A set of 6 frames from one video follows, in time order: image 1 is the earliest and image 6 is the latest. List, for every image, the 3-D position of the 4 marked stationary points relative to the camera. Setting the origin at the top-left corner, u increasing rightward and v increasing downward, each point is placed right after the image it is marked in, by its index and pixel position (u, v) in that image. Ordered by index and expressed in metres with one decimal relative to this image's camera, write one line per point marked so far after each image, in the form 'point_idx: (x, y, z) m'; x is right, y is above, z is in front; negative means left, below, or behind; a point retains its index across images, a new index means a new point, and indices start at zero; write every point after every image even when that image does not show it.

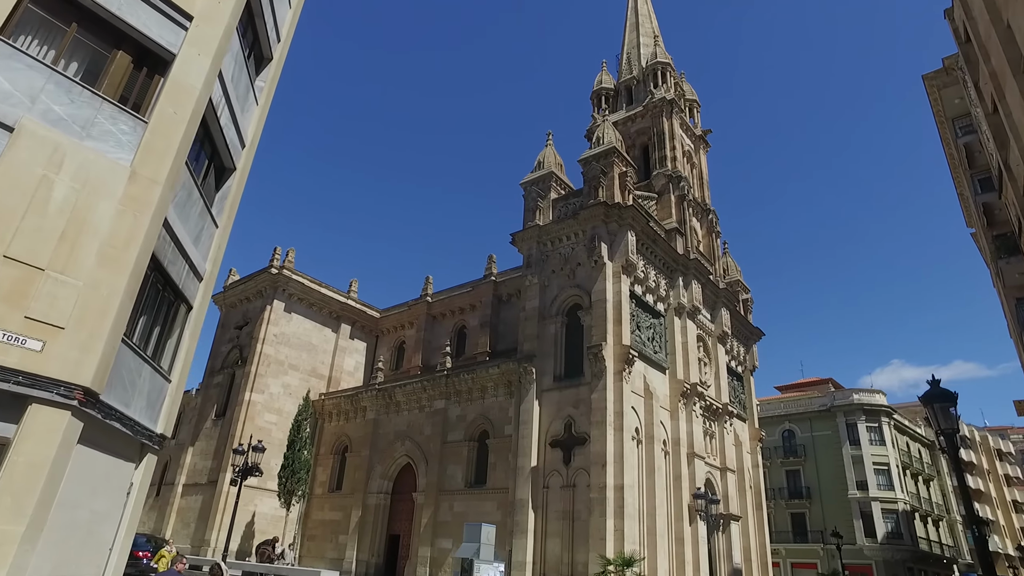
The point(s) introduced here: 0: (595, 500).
0: (+2.7, -6.9, +19.1) m
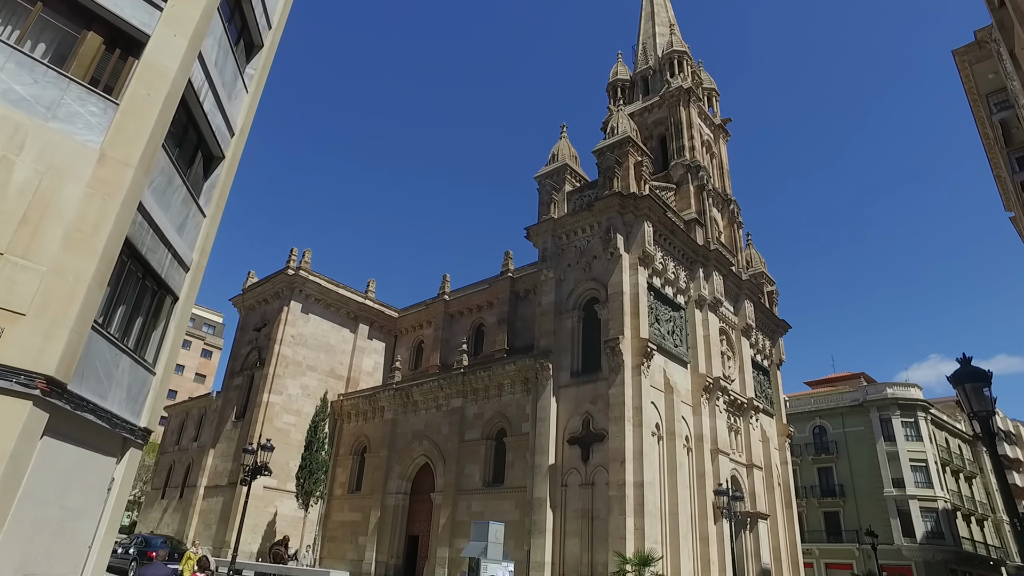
0: (+3.2, -6.6, +18.6) m
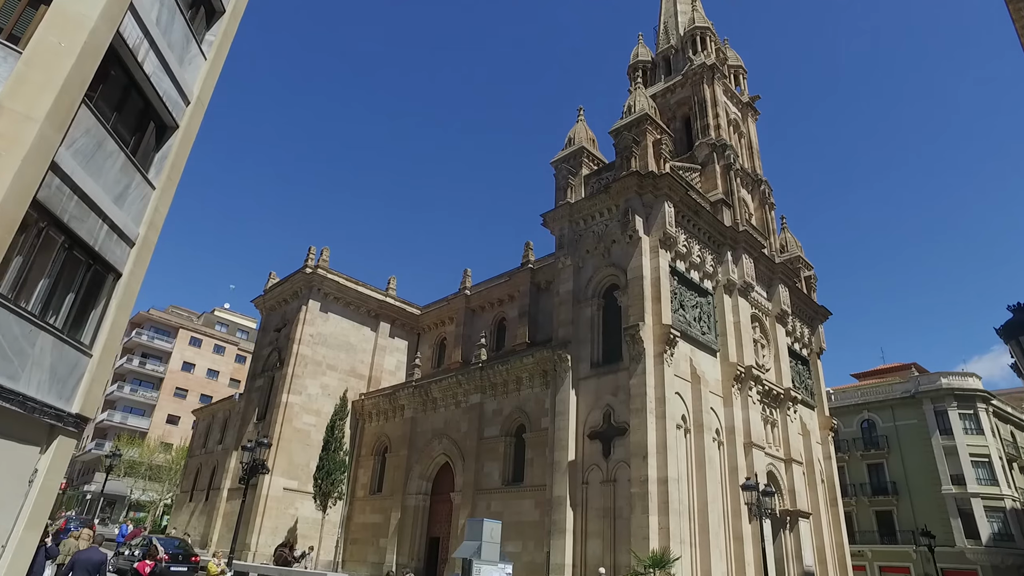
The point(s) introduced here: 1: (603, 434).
0: (+3.6, -6.1, +17.3) m
1: (+2.9, -4.7, +19.0) m
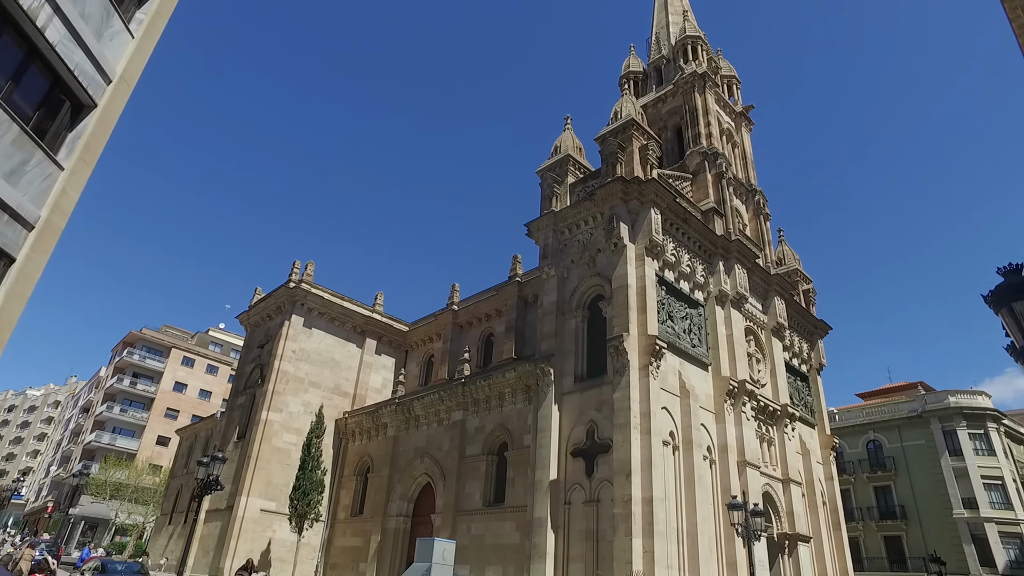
0: (+2.9, -6.3, +16.2) m
1: (+2.3, -5.0, +18.0) m
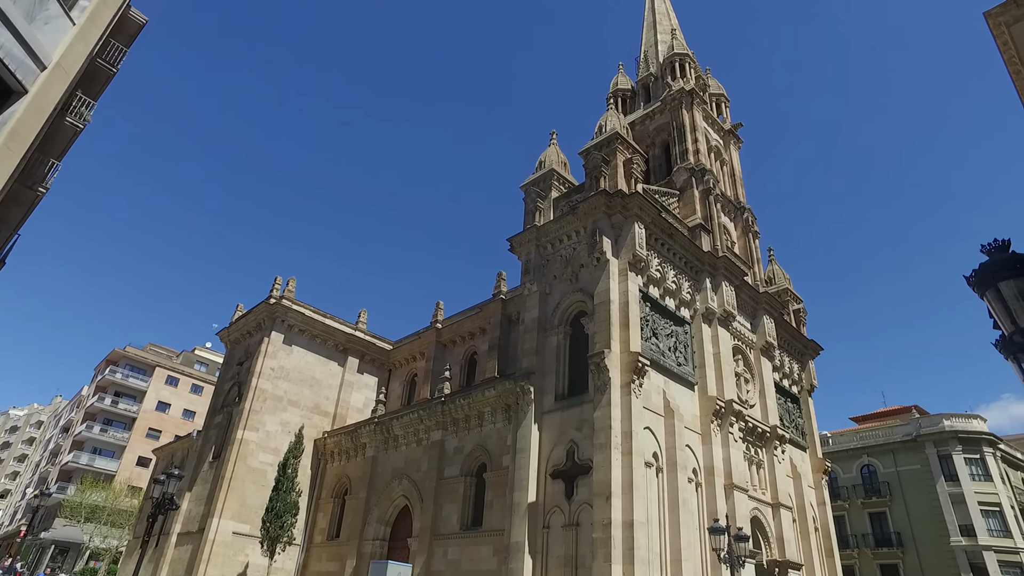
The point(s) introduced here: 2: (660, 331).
0: (+2.3, -6.6, +15.5) m
1: (+1.6, -5.4, +17.3) m
2: (+4.9, -1.4, +19.7) m
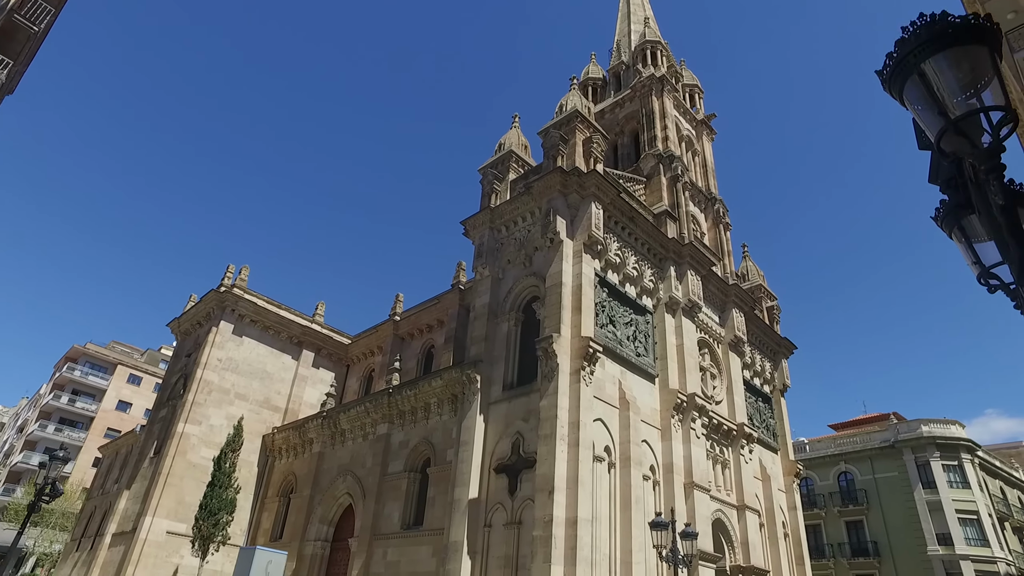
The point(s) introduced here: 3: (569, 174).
0: (+0.6, -6.0, +14.2) m
1: (-0.1, -4.8, +16.0) m
2: (+3.3, -0.9, +18.6) m
3: (+1.9, +3.6, +18.8) m
